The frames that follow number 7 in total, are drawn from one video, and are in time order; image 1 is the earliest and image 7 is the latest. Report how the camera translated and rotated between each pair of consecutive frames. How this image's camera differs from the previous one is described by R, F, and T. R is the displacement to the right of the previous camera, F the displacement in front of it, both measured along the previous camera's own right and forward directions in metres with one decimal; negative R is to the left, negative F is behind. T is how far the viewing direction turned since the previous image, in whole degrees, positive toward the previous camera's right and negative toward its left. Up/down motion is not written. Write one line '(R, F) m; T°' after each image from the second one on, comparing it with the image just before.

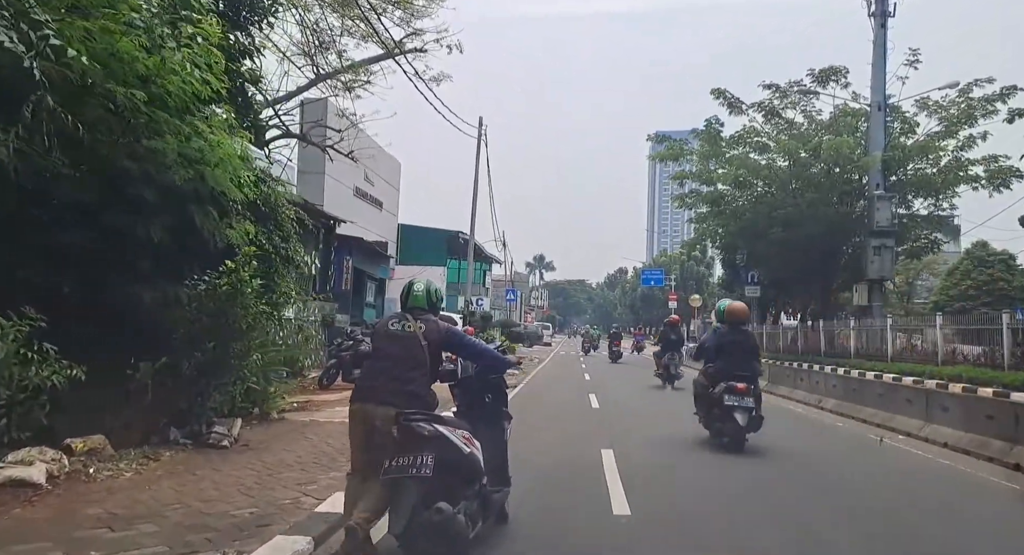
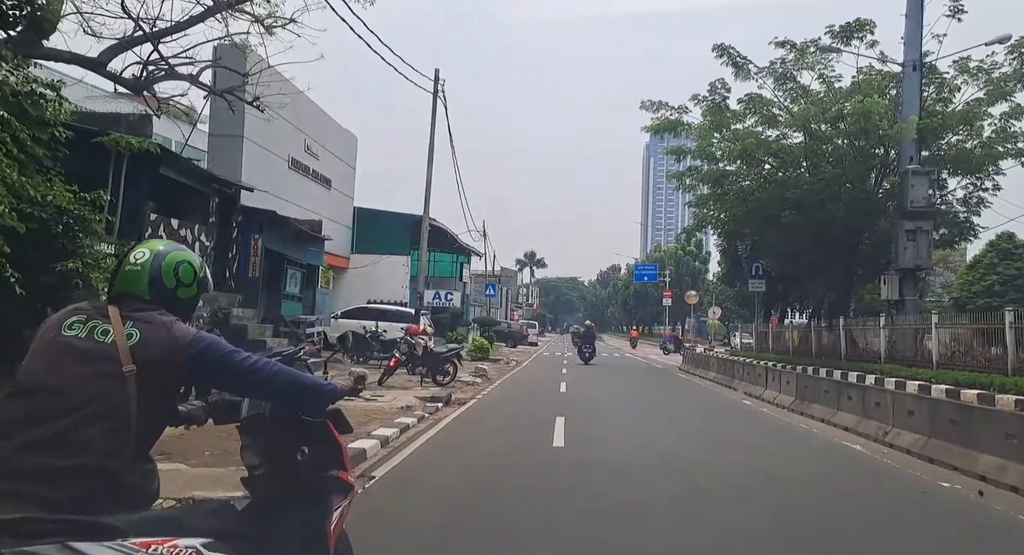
(+0.9, +4.3) m; +1°
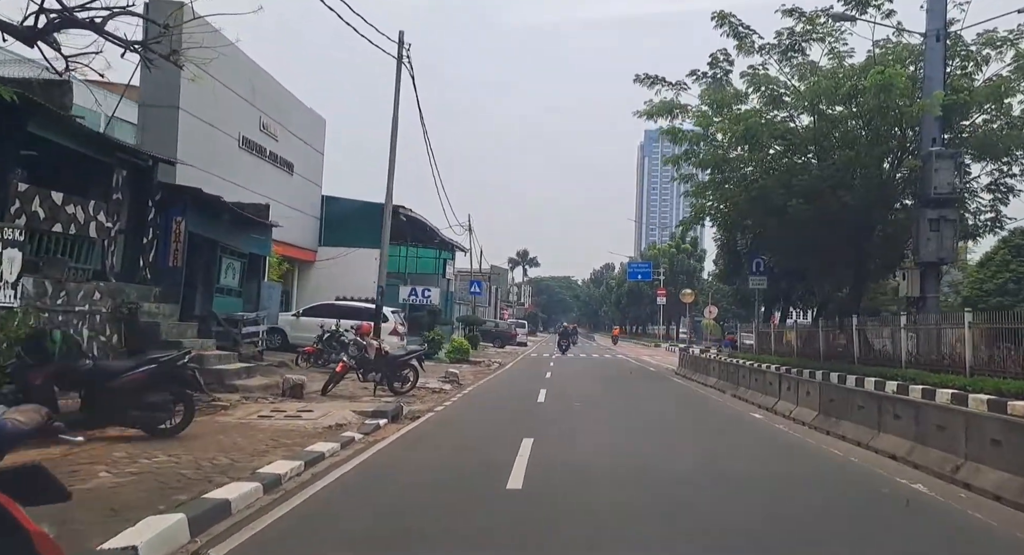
(+0.5, +2.4) m; 0°
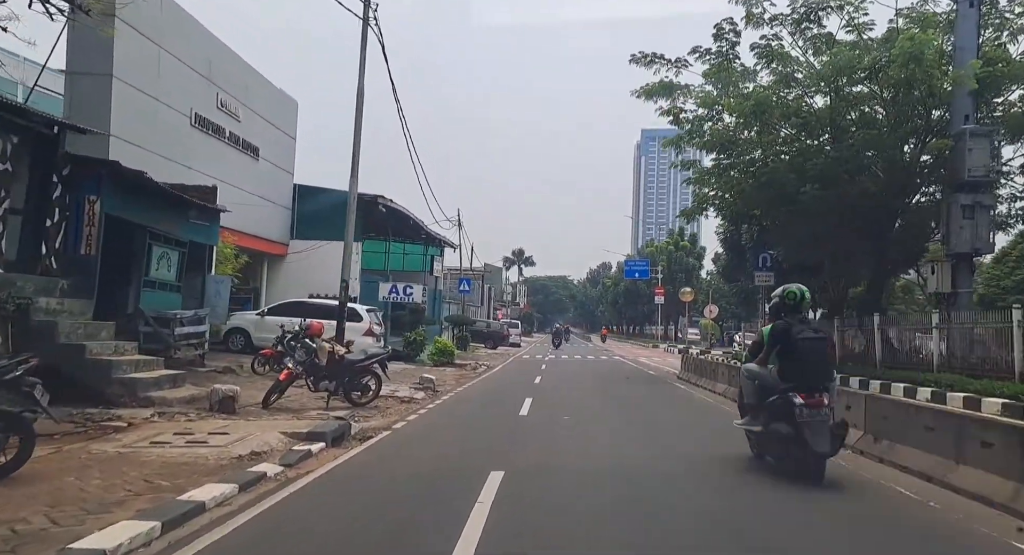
(+0.3, +2.1) m; 0°
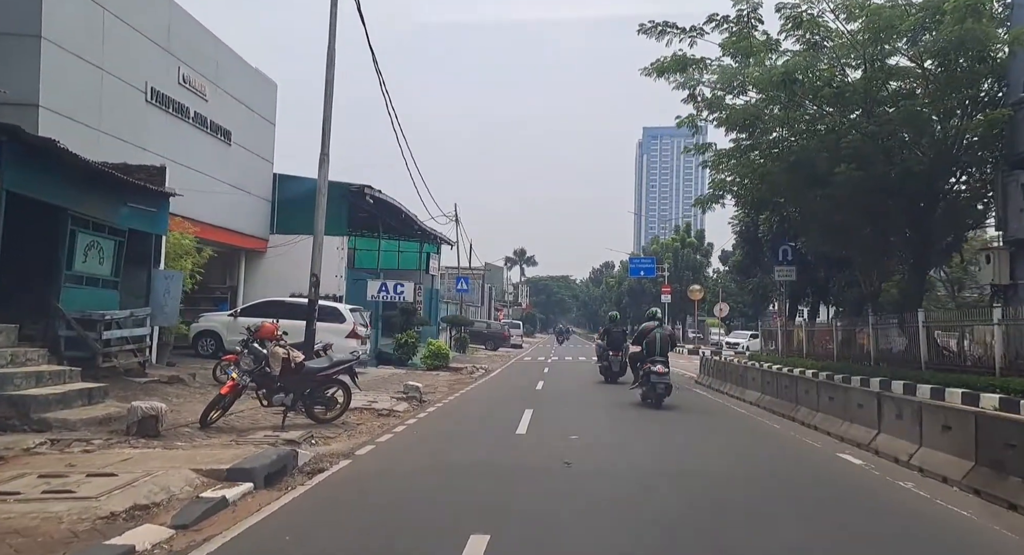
(+0.1, +2.2) m; 0°
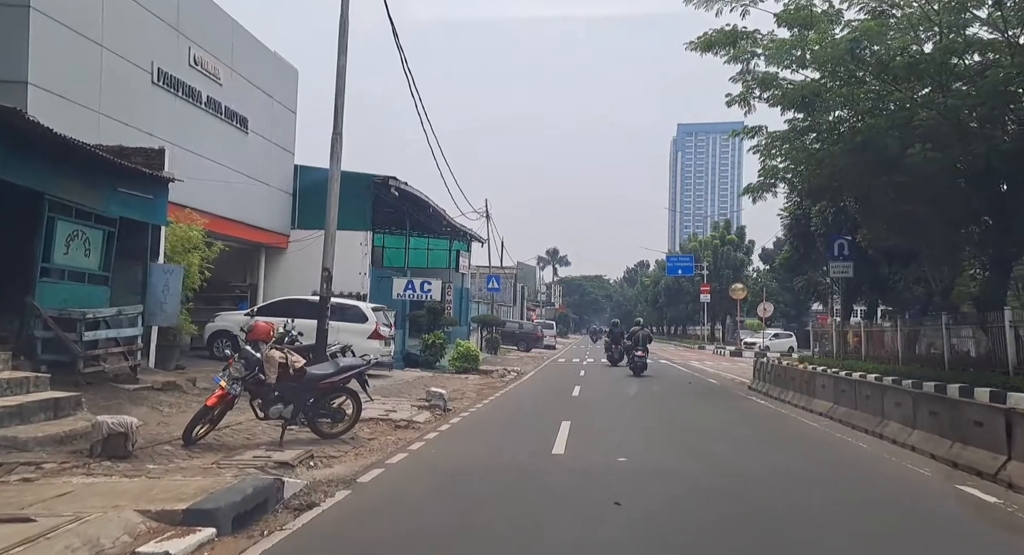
(0.0, +1.5) m; -3°
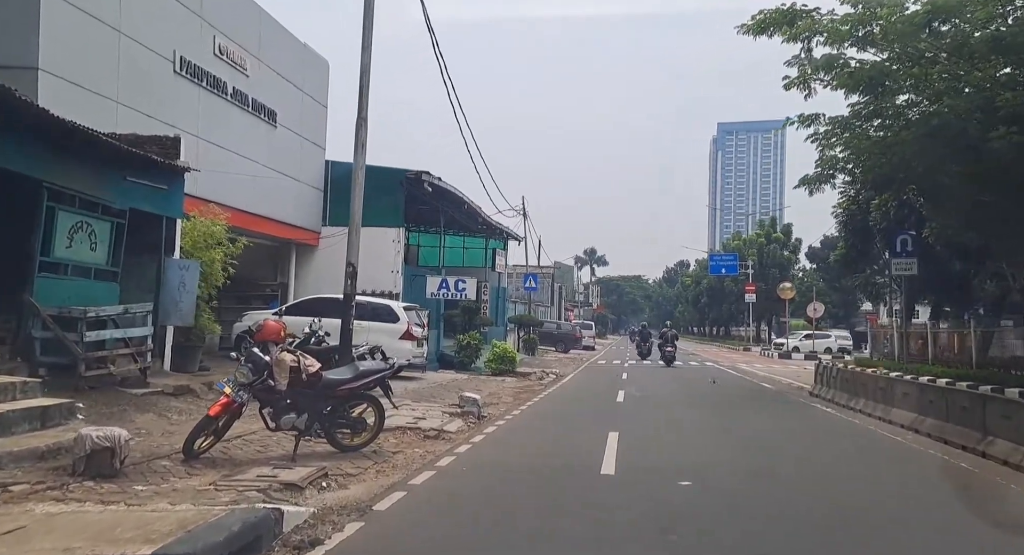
(-0.1, +1.1) m; -3°
